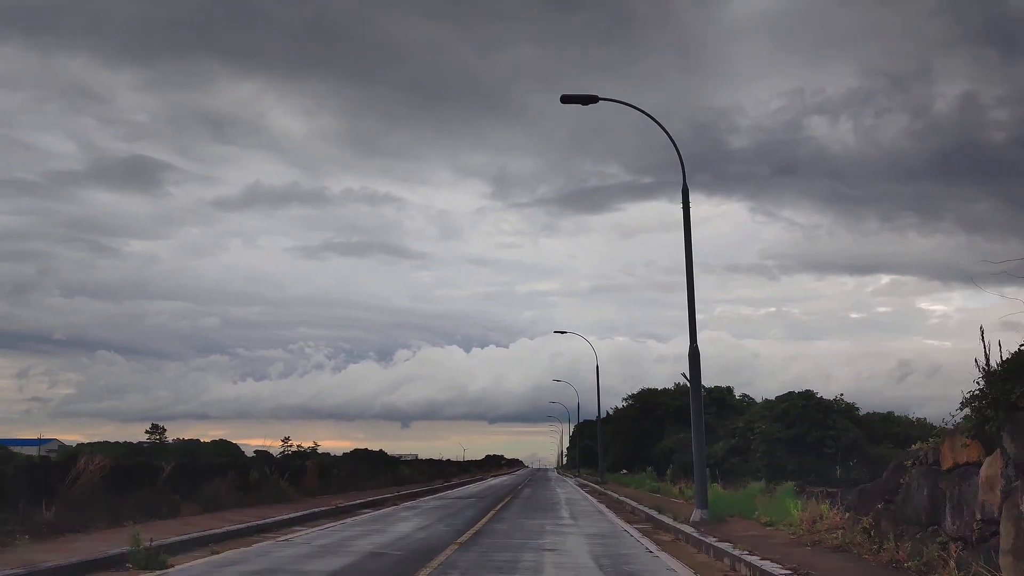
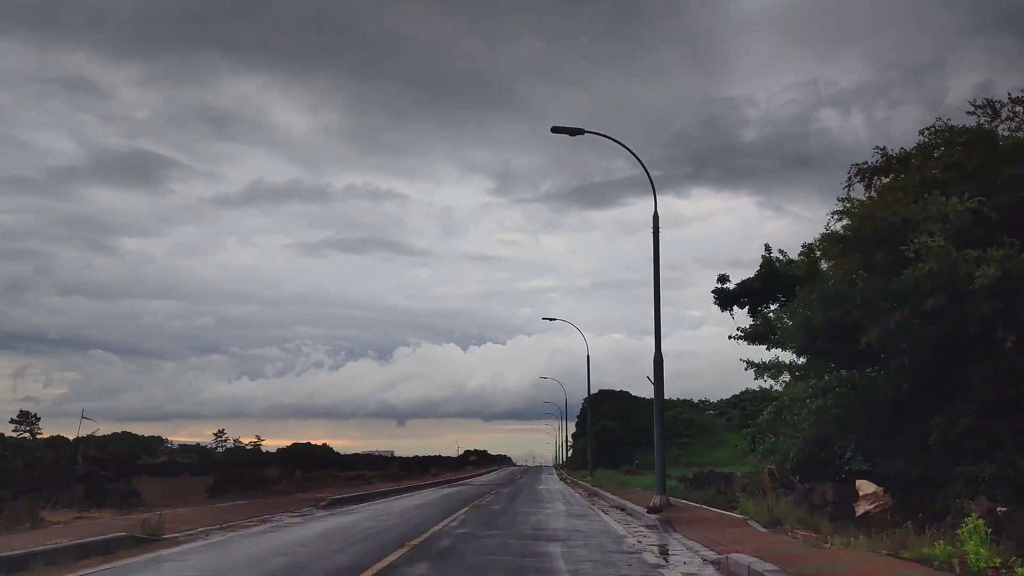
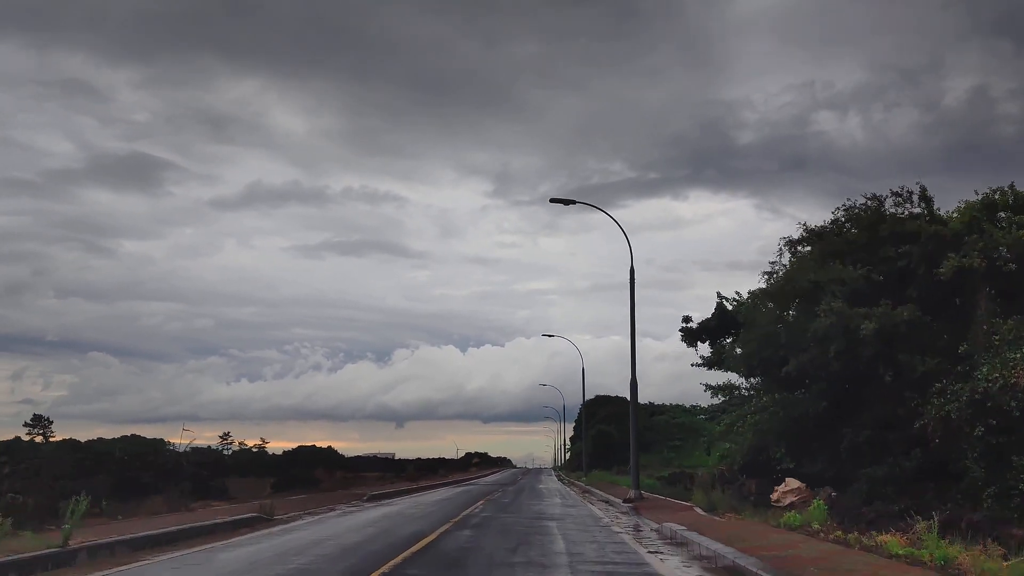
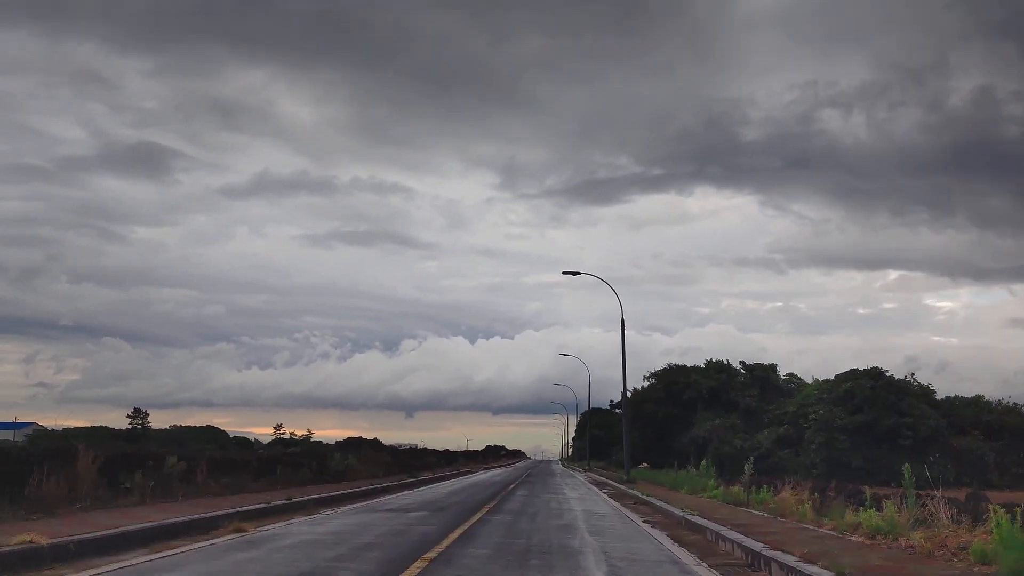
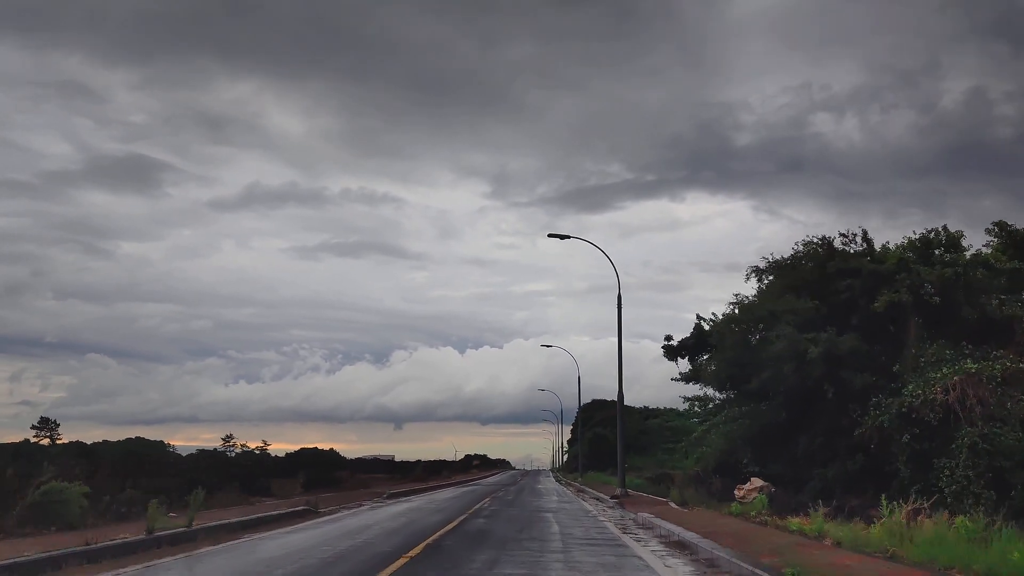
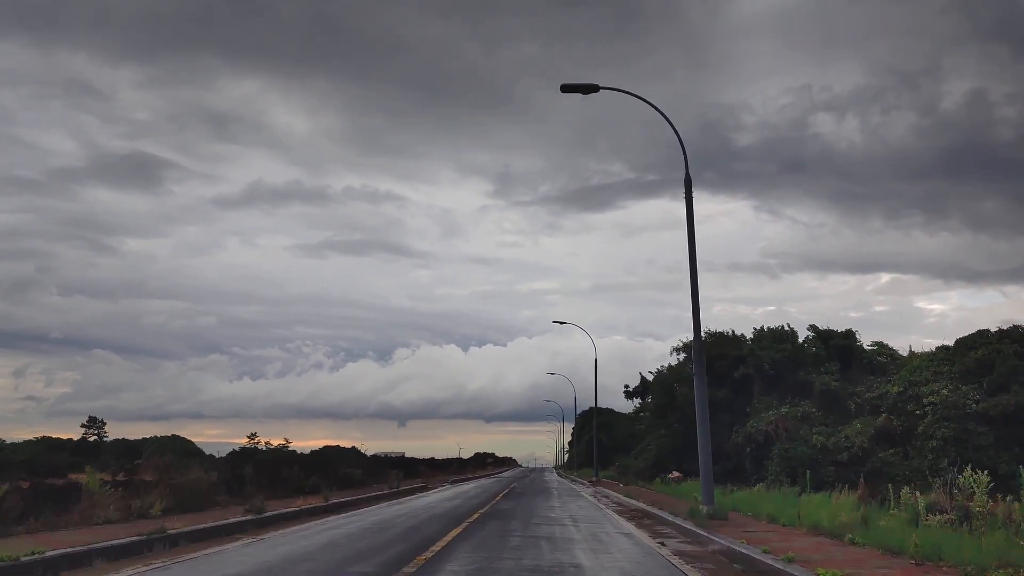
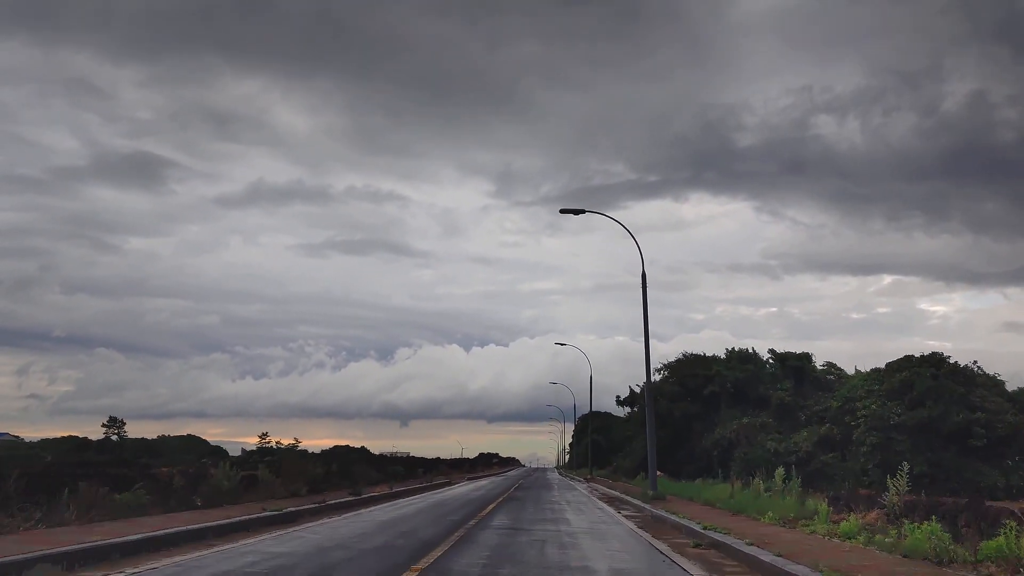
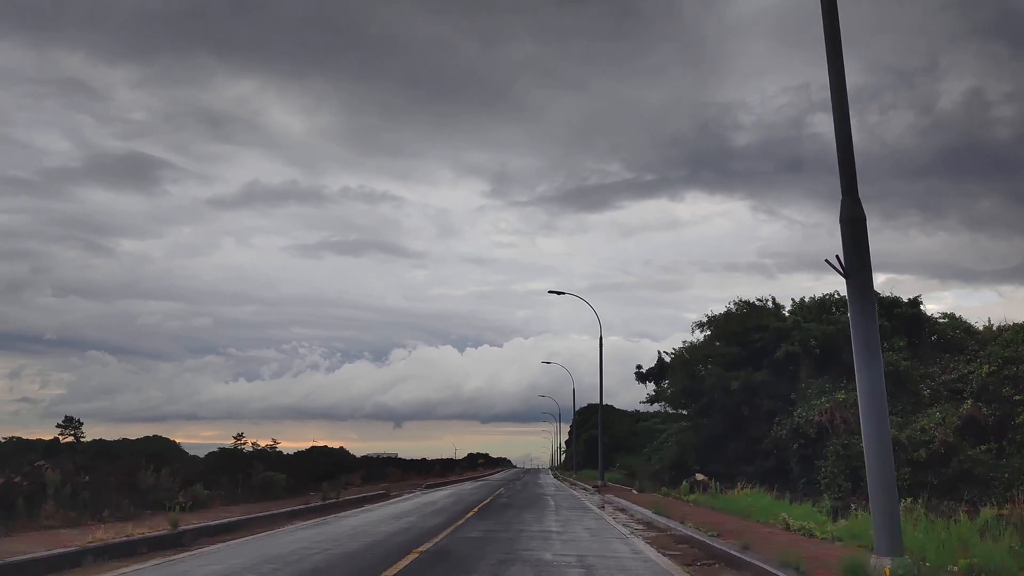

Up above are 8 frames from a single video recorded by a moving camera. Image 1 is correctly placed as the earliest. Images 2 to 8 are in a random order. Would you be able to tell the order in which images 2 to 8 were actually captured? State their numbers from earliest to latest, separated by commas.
4, 7, 6, 8, 5, 3, 2
